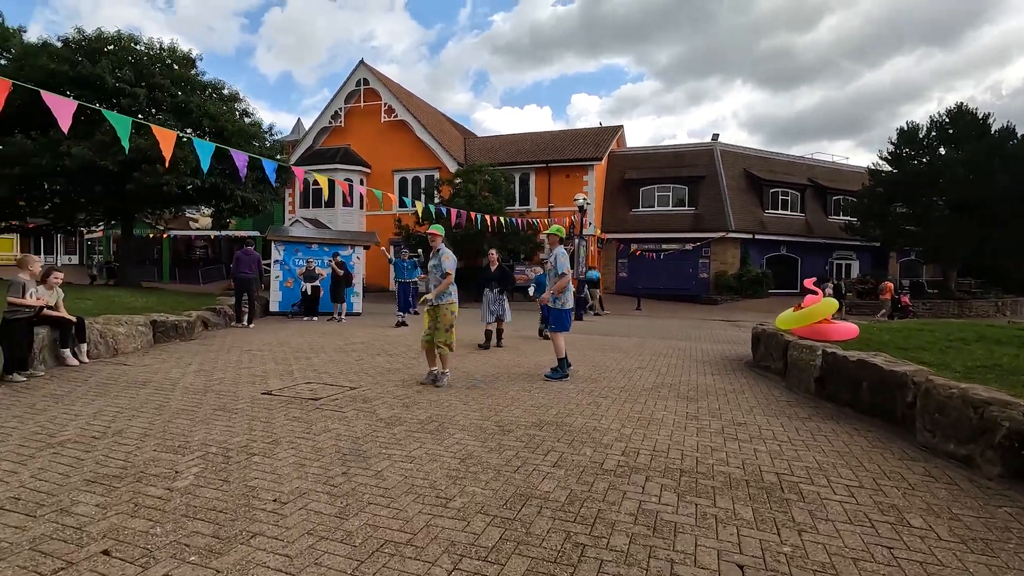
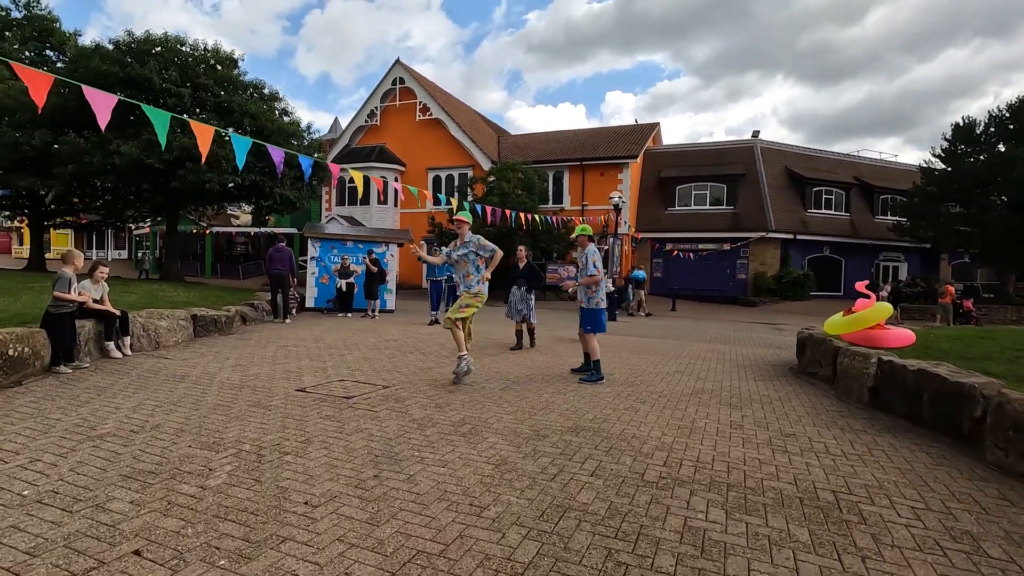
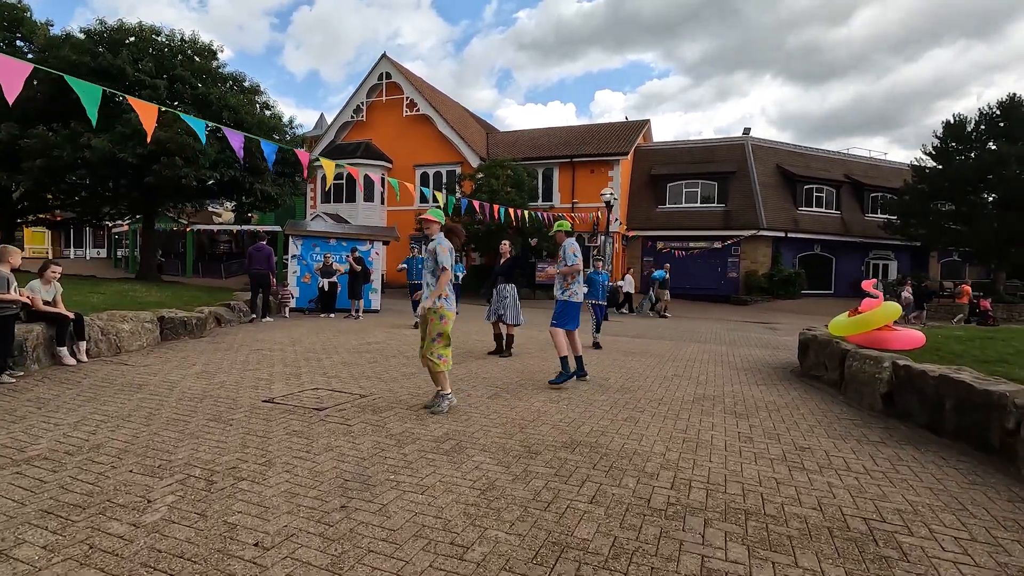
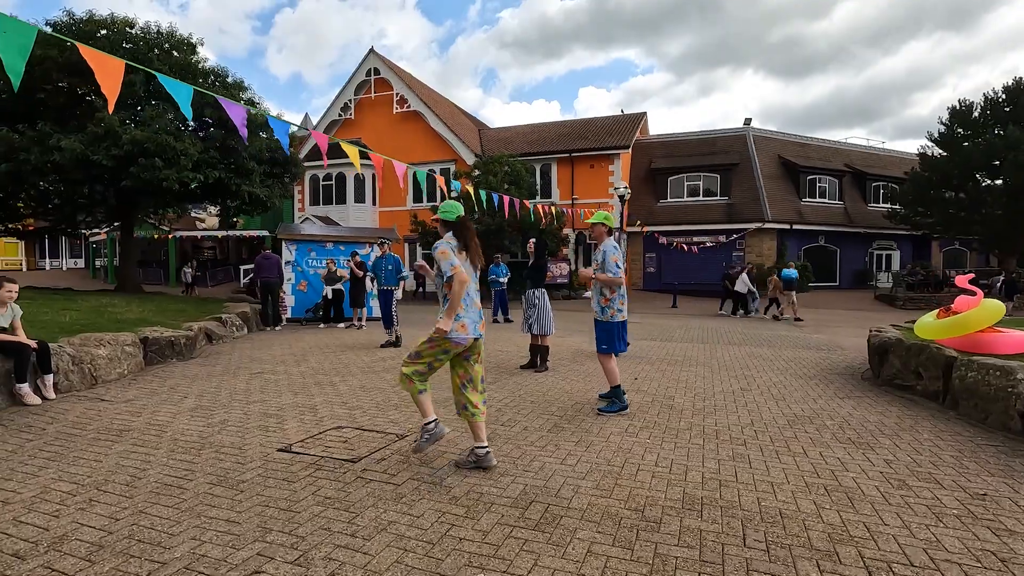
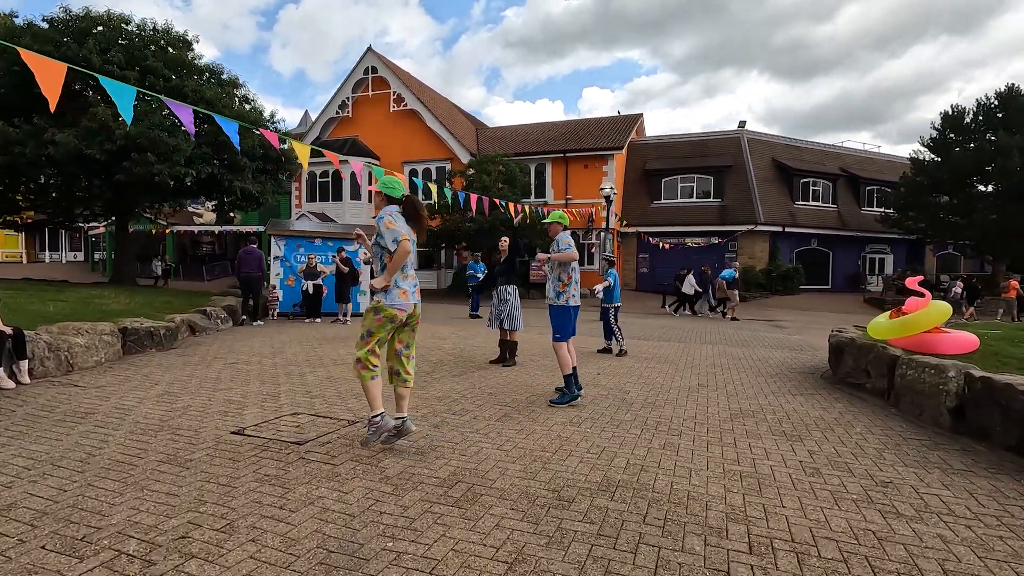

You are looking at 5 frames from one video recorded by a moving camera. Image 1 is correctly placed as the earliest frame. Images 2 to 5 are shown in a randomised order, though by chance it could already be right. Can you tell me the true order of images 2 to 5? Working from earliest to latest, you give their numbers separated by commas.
2, 3, 5, 4
